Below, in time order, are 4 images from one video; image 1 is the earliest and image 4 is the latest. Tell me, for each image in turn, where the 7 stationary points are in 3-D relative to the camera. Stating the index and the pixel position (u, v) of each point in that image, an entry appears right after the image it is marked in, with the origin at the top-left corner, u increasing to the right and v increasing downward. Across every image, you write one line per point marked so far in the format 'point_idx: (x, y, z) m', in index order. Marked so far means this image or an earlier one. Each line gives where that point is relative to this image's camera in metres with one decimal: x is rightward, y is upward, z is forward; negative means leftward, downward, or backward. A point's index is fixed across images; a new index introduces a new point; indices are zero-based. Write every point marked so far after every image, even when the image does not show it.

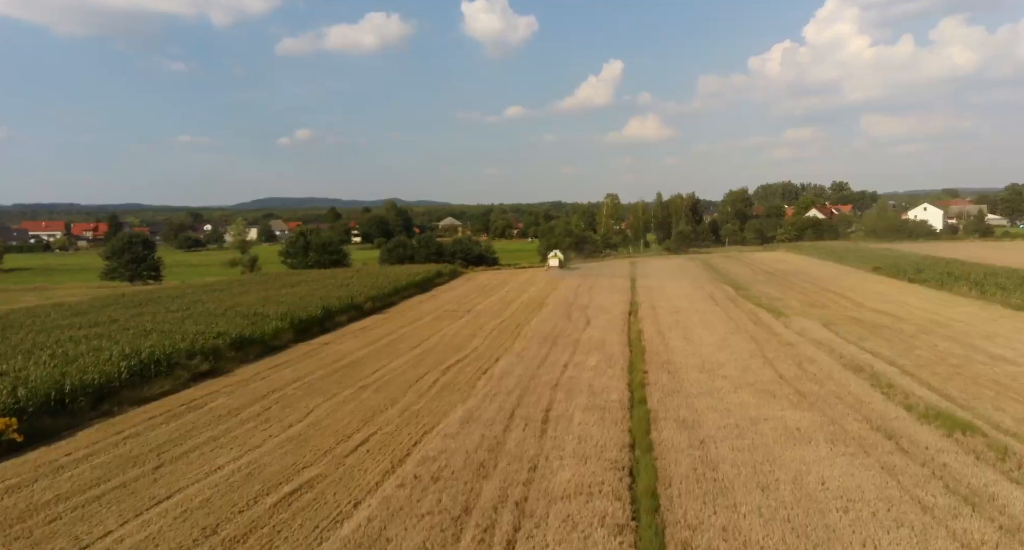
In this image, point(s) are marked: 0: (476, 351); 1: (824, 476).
0: (-0.8, -1.8, +15.9) m
1: (+3.6, -2.3, +7.9) m
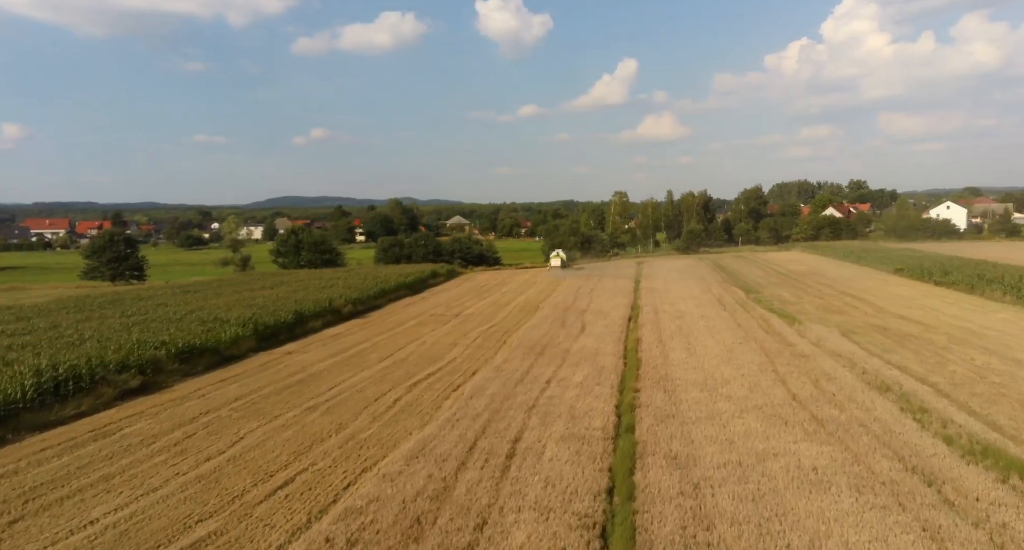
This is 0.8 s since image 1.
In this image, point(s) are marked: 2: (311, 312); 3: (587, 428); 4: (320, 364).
0: (-1.2, -1.8, +14.3) m
1: (+3.0, -2.4, +6.2) m
2: (-5.5, -1.0, +19.0) m
3: (+1.0, -2.1, +9.6) m
4: (-4.0, -1.8, +14.3) m
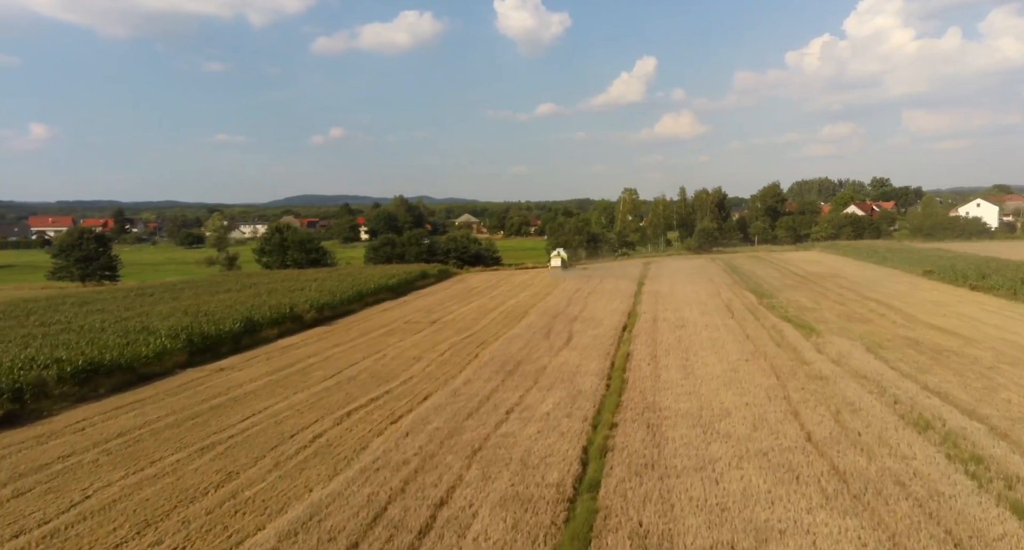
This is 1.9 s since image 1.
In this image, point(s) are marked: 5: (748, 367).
0: (-1.9, -1.9, +12.1) m
1: (+2.2, -2.5, +4.0) m
2: (-6.1, -1.1, +17.0) m
3: (+0.3, -2.2, +7.4) m
4: (-4.6, -1.9, +12.2) m
5: (+4.5, -1.7, +13.1) m
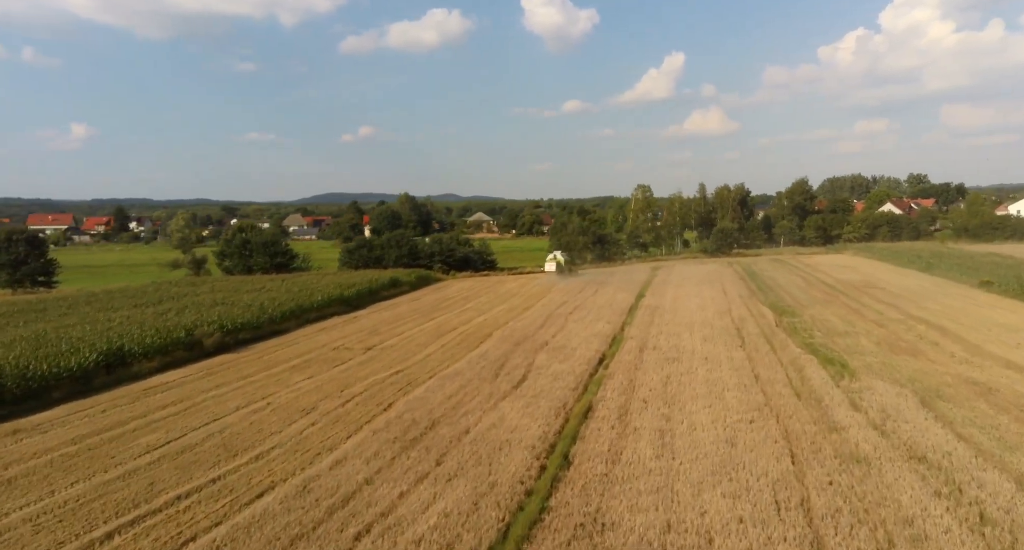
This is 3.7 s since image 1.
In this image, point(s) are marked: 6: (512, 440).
0: (-3.2, -2.3, +8.4) m
1: (+0.6, -2.9, +0.1) m
2: (-7.2, -1.4, +13.4) m
3: (-1.2, -2.6, +3.6) m
4: (-5.9, -2.3, +8.7) m
5: (+3.2, -2.1, +9.1) m
6: (0.0, -2.2, +9.2) m
